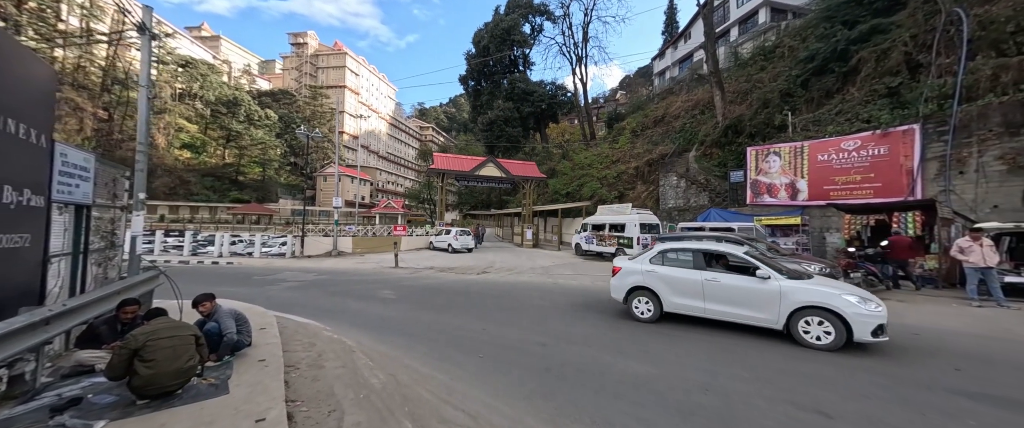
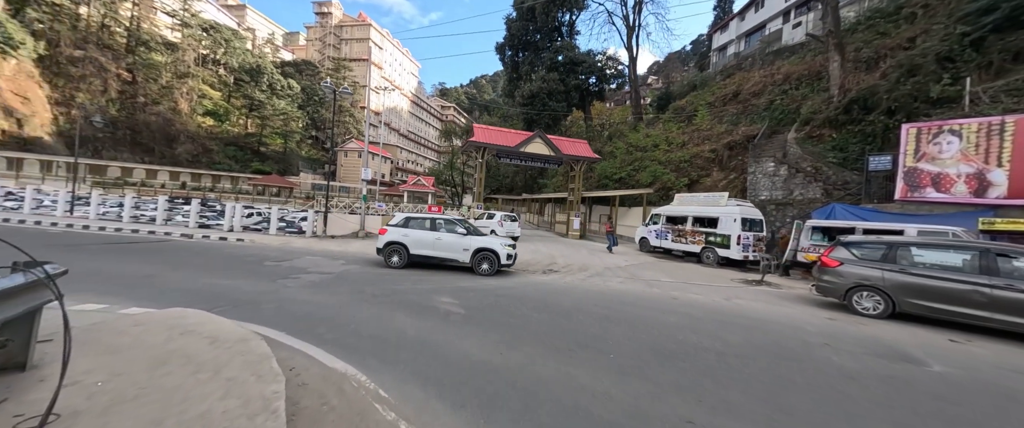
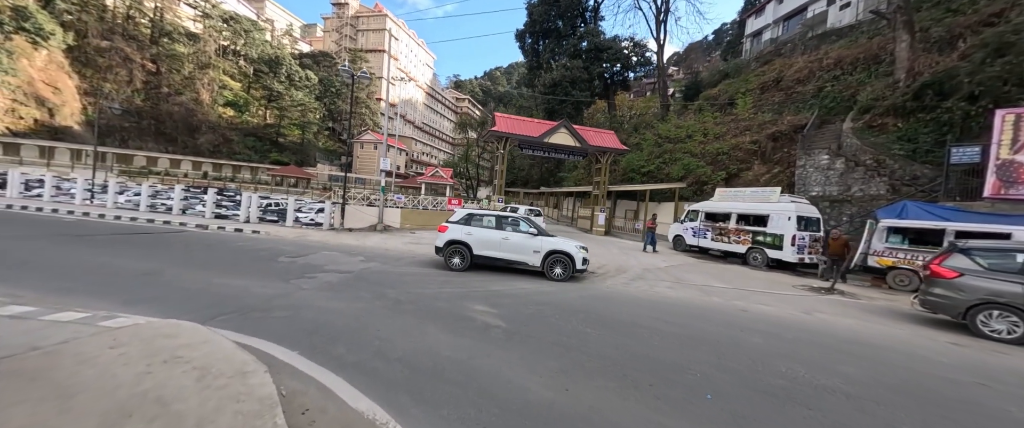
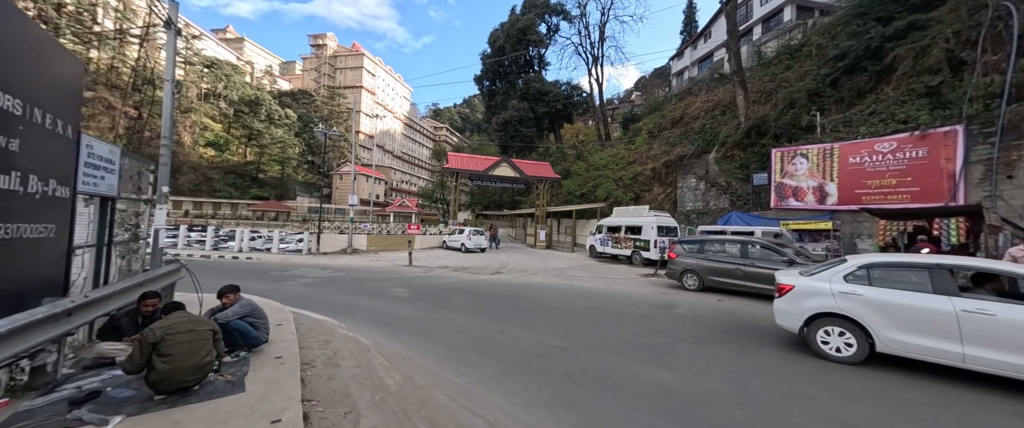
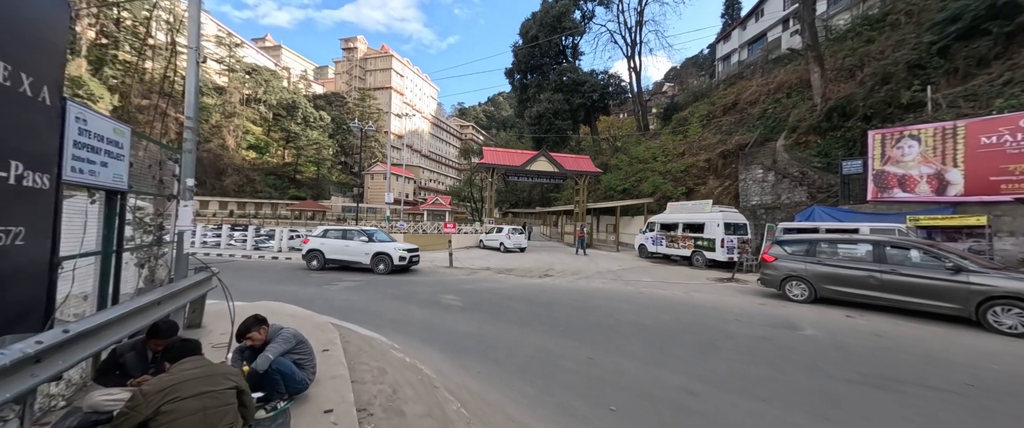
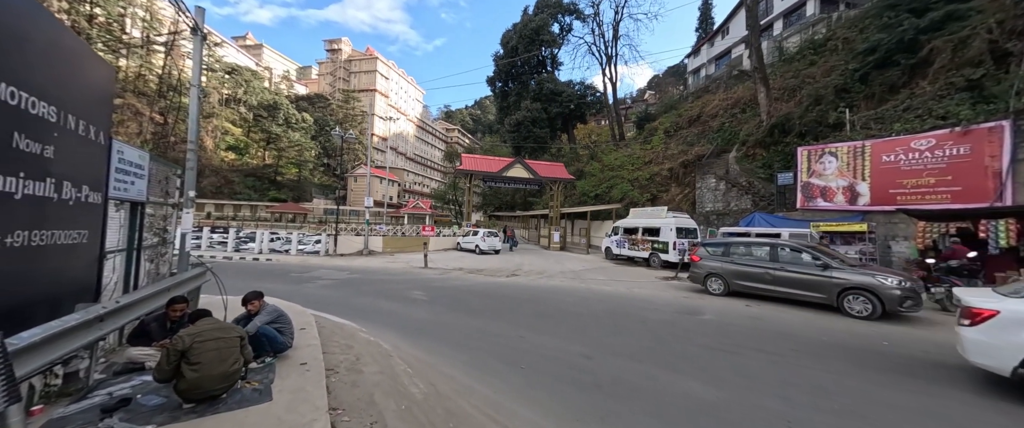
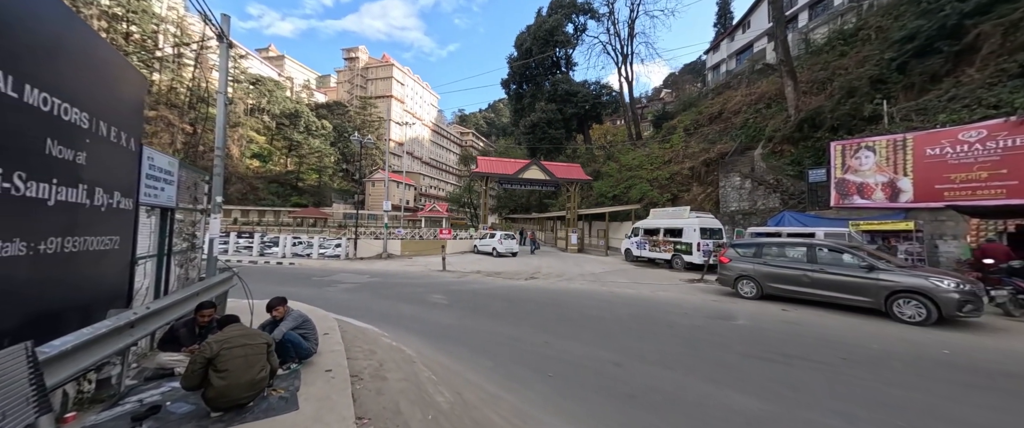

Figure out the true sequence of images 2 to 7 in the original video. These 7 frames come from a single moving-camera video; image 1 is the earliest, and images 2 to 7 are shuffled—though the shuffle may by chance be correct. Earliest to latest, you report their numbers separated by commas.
4, 6, 7, 5, 2, 3
